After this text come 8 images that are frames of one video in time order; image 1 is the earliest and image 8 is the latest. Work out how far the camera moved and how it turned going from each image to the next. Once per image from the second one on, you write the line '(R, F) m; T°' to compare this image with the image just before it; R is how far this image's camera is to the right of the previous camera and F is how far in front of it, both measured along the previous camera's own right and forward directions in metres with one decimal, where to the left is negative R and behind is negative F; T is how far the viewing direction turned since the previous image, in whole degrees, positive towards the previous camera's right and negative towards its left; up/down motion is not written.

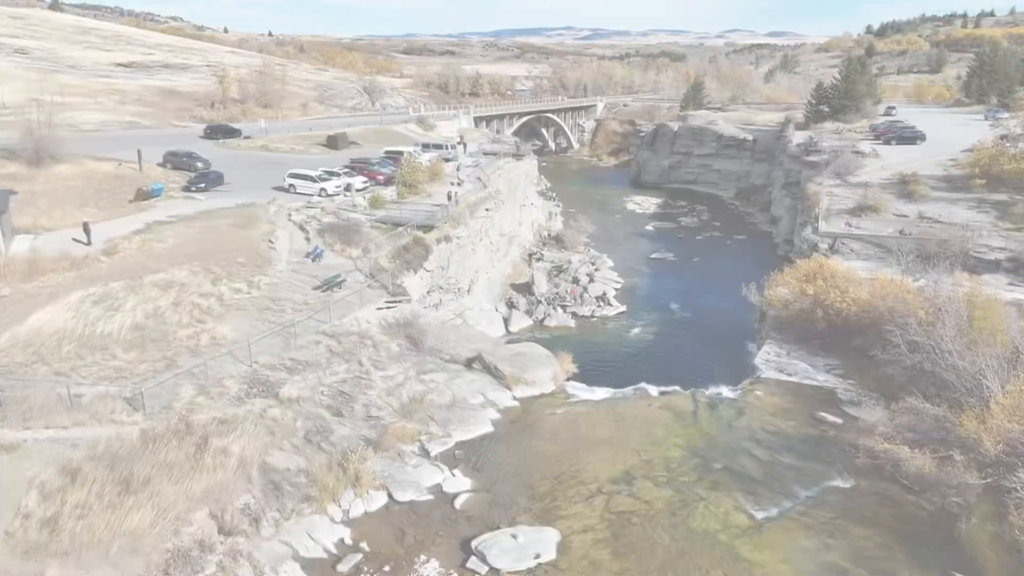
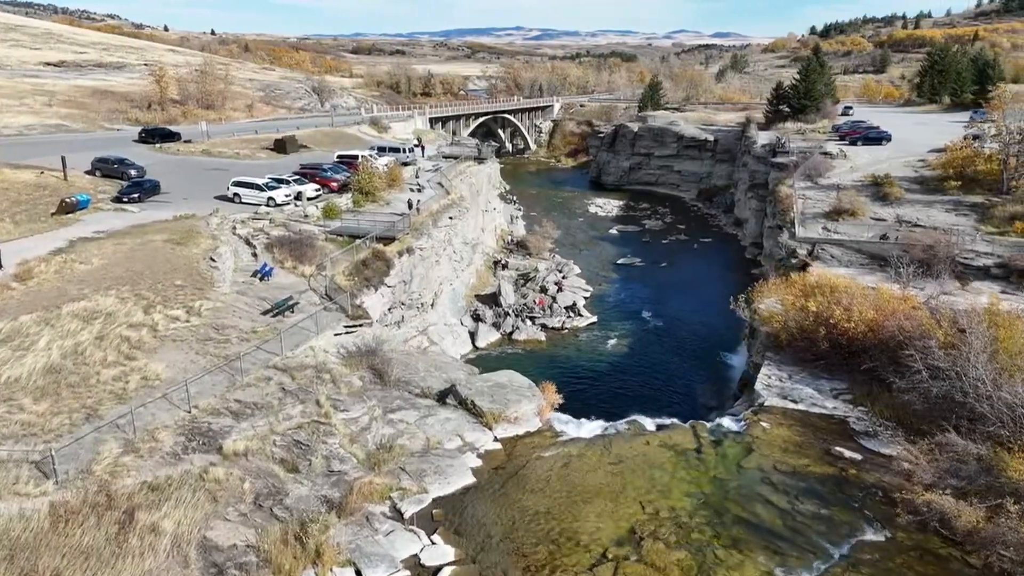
(-0.6, +2.4) m; +4°
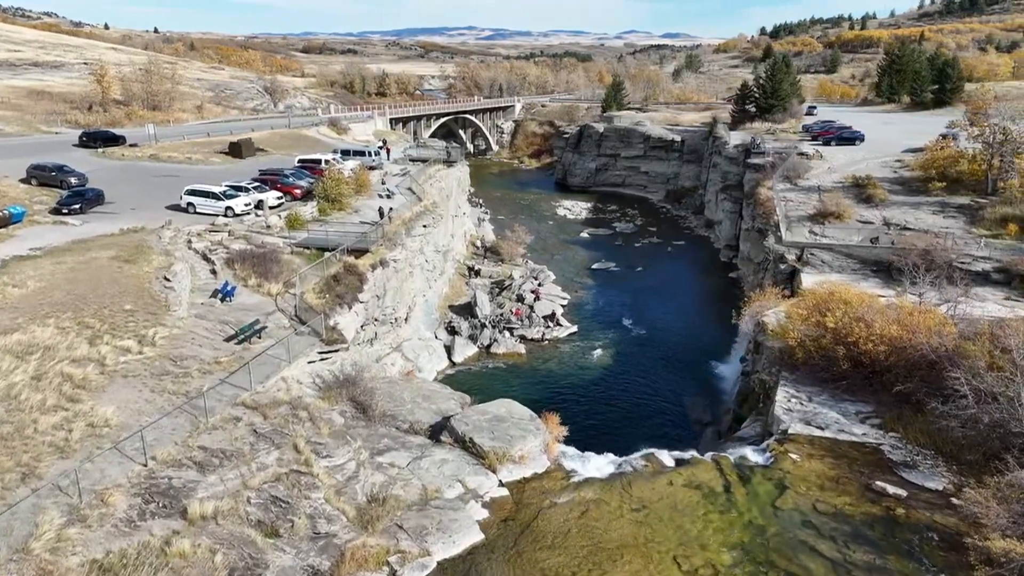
(-1.0, +2.1) m; +3°
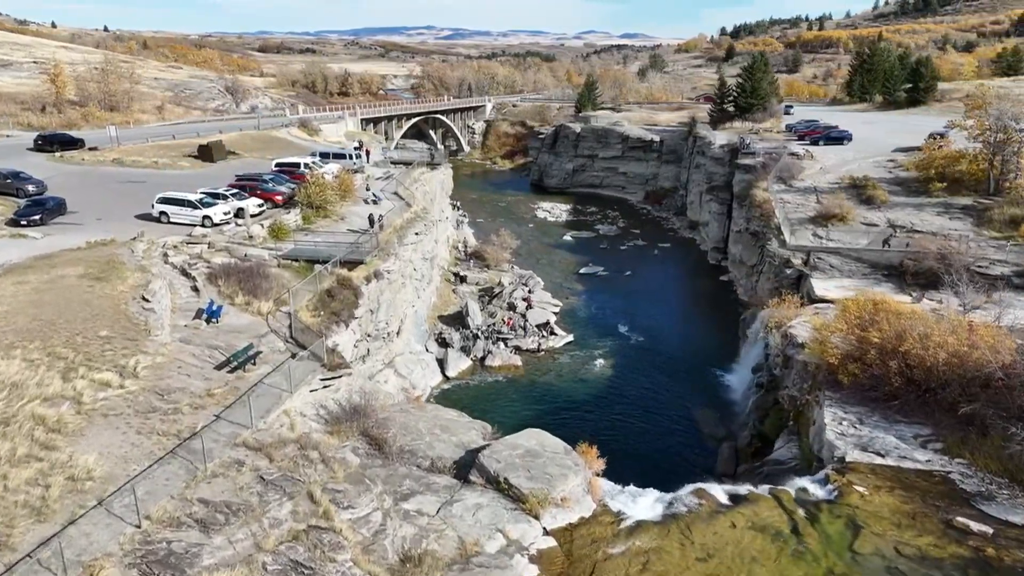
(-1.6, +1.9) m; +3°
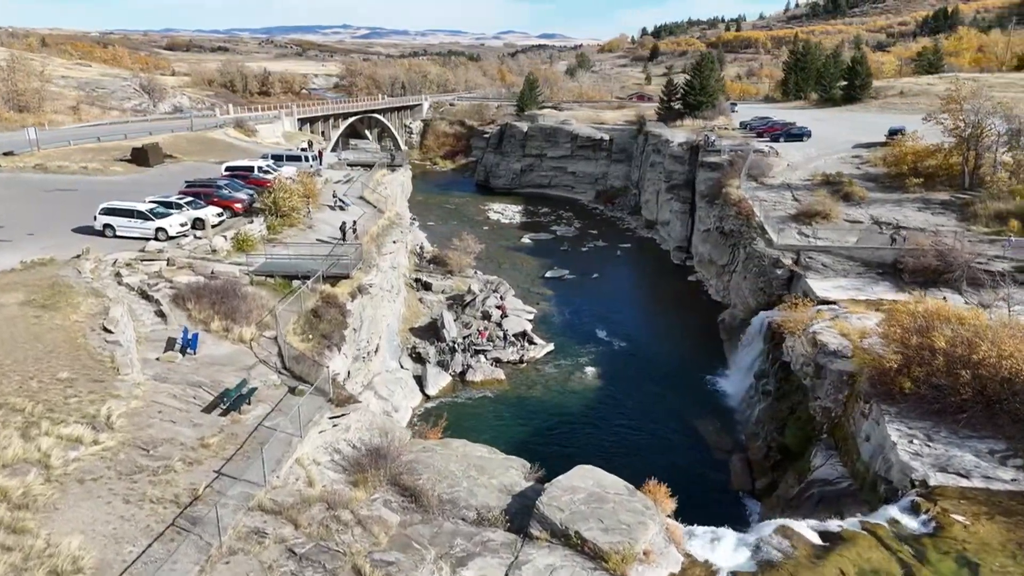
(-2.5, +2.3) m; +6°
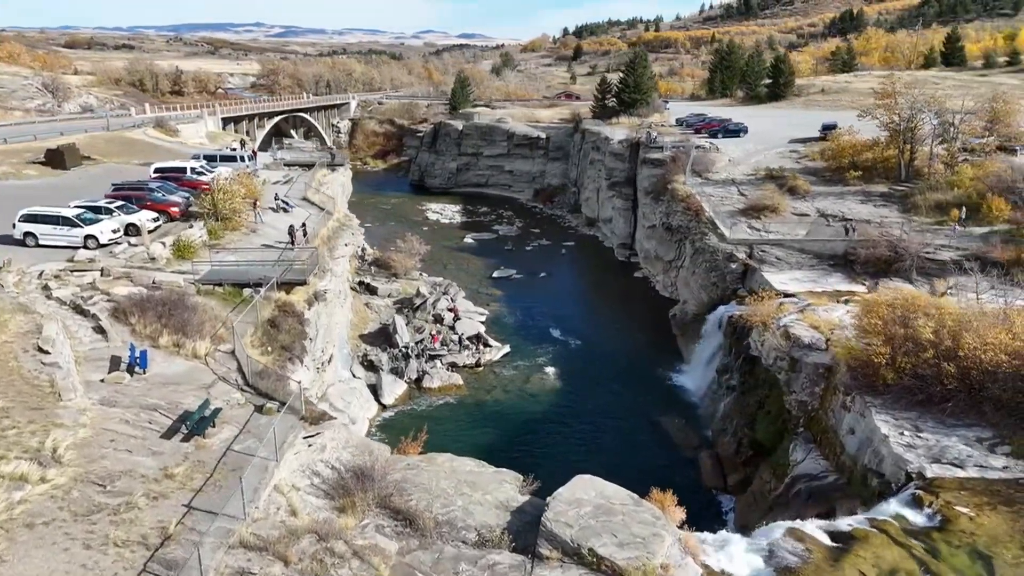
(-1.3, +1.0) m; +6°
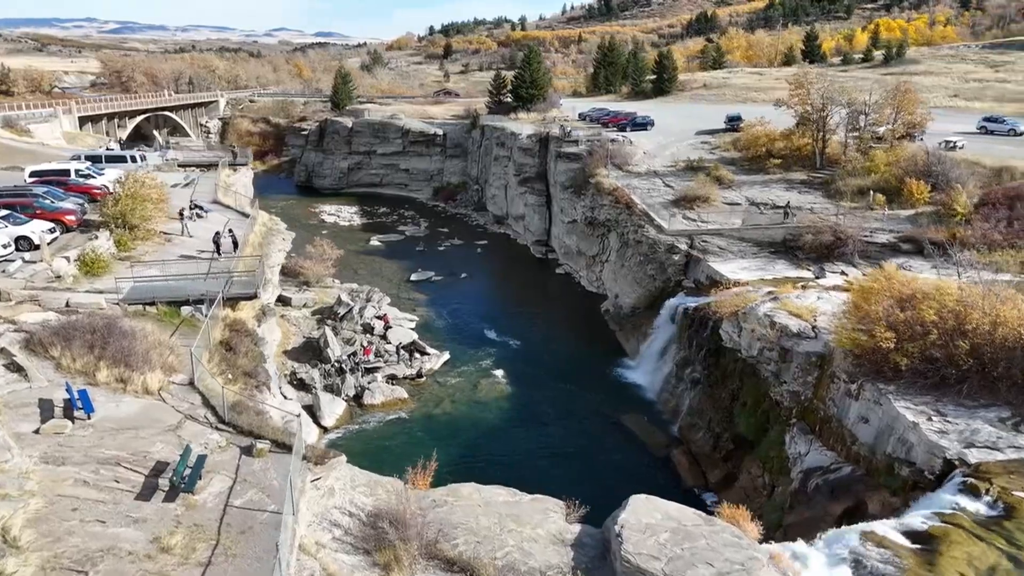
(-3.0, +2.1) m; +10°
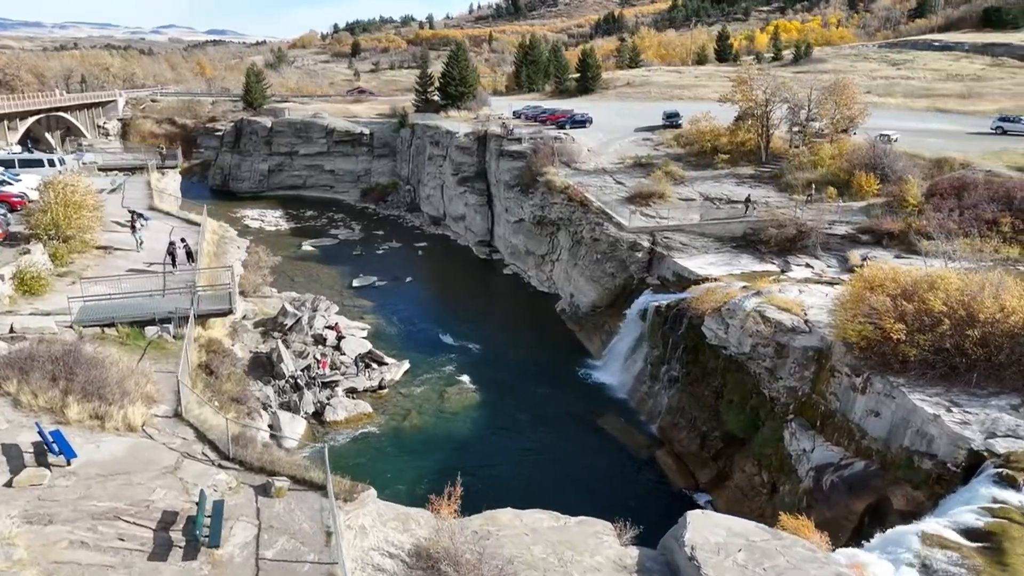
(-2.2, +1.3) m; +7°
